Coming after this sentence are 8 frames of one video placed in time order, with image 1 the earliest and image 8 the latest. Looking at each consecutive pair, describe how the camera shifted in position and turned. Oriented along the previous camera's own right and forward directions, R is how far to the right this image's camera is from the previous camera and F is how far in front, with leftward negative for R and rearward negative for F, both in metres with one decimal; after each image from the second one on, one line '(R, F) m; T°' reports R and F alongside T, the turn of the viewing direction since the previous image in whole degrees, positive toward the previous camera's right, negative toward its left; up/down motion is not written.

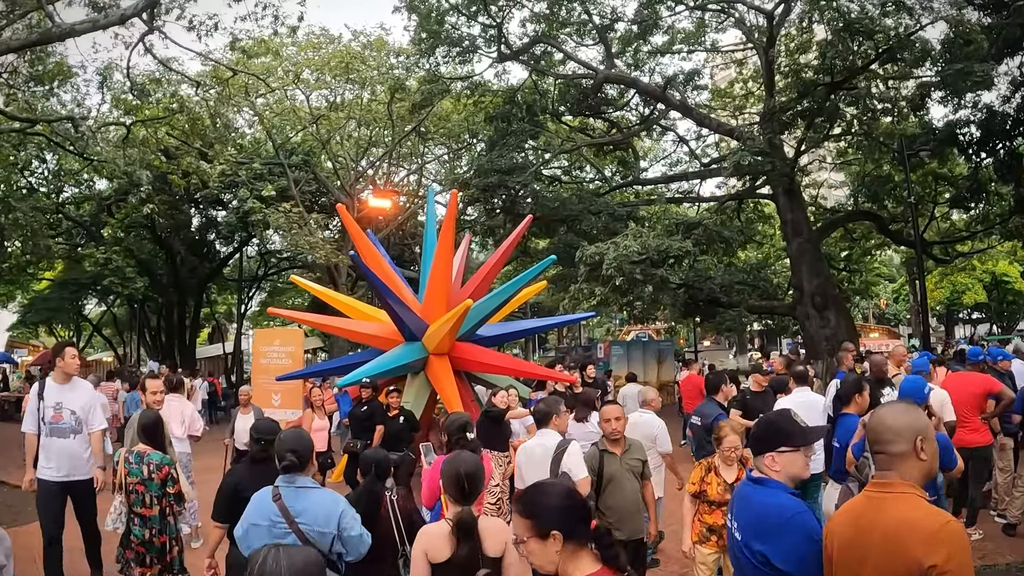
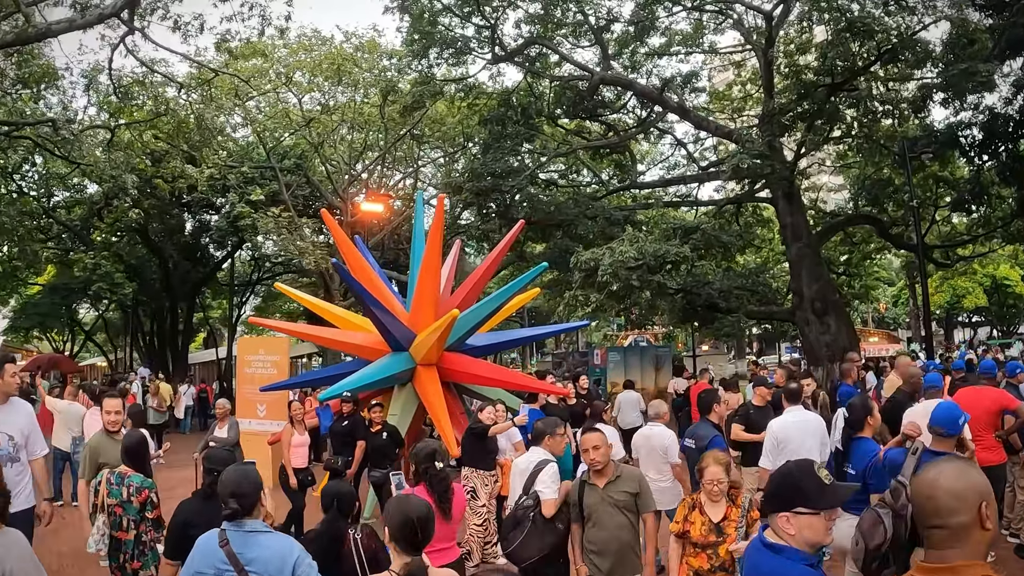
(+0.1, +0.3) m; 0°
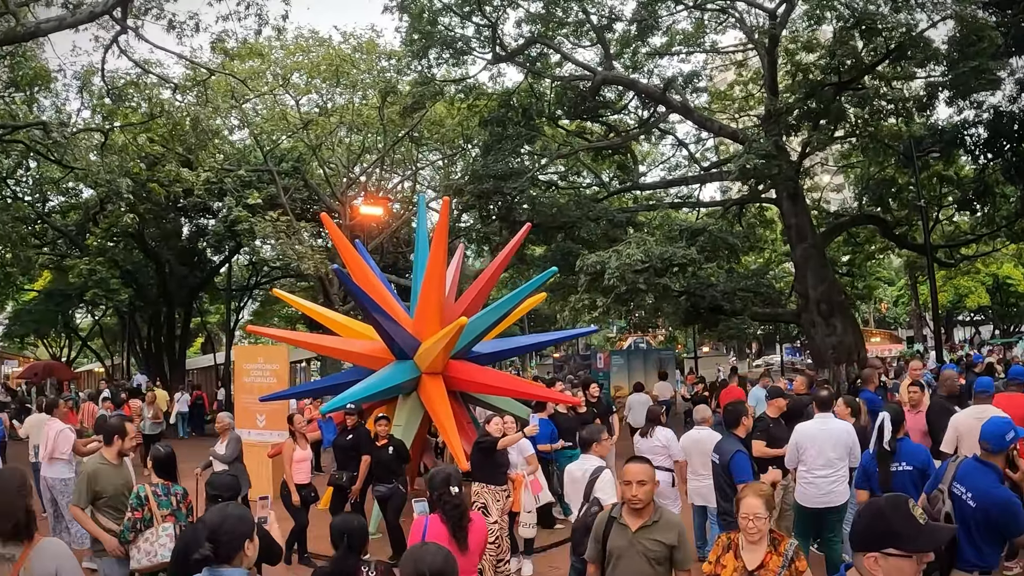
(-0.1, +0.3) m; 0°
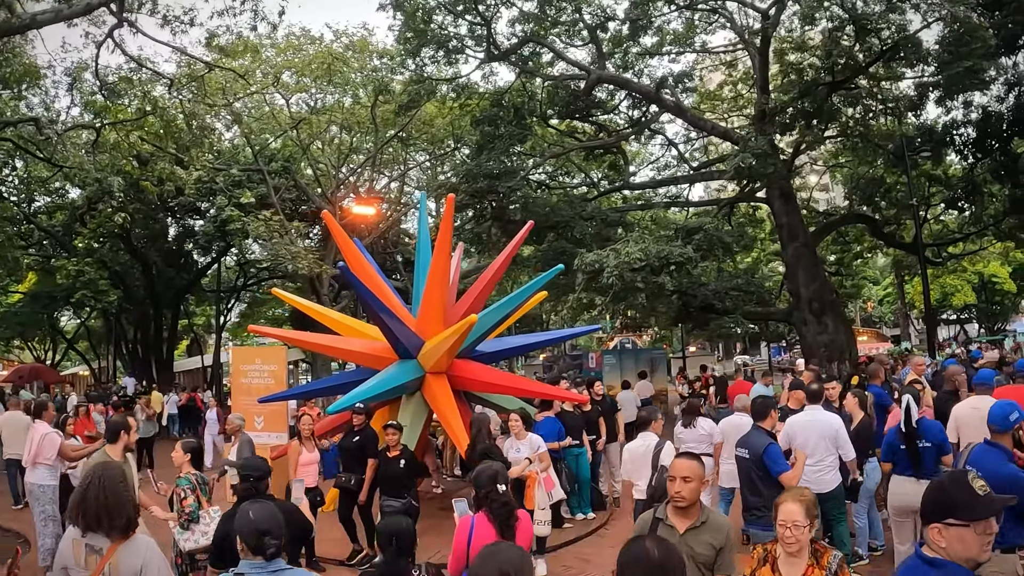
(-0.2, +0.1) m; +1°
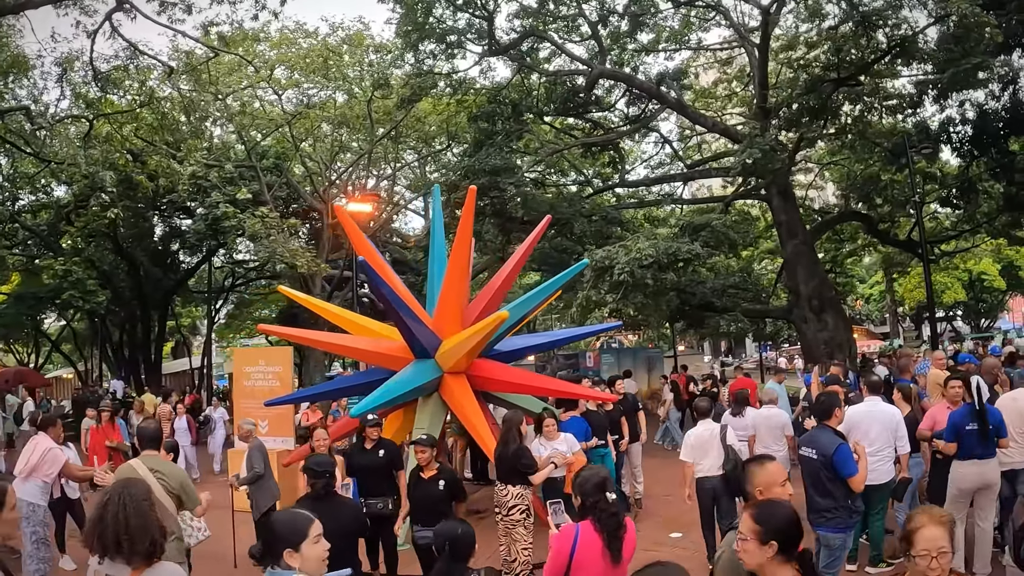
(-0.4, +0.3) m; +1°
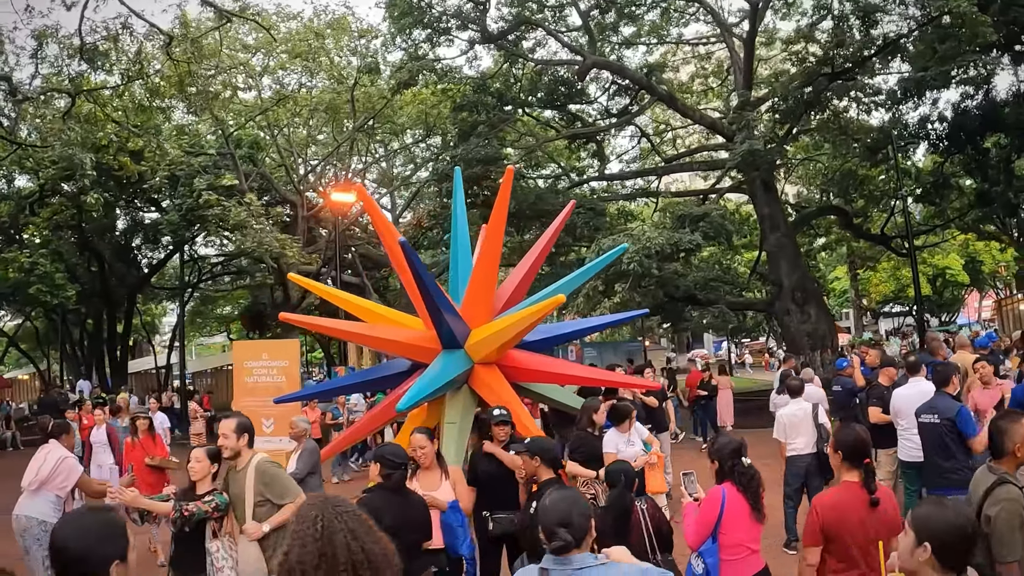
(-0.8, +0.3) m; +3°
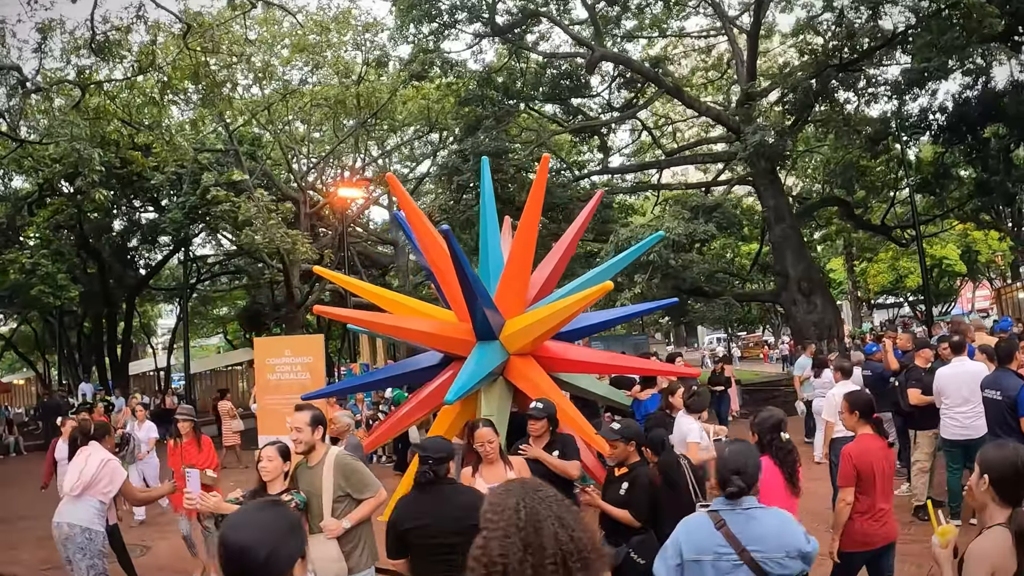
(-0.5, +0.1) m; +1°
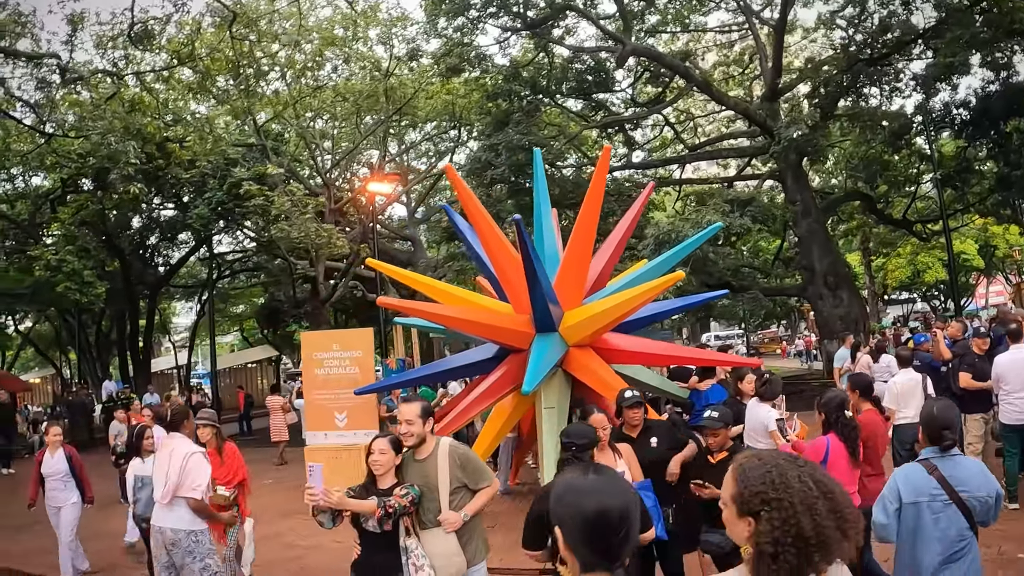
(-0.6, +0.1) m; 0°
